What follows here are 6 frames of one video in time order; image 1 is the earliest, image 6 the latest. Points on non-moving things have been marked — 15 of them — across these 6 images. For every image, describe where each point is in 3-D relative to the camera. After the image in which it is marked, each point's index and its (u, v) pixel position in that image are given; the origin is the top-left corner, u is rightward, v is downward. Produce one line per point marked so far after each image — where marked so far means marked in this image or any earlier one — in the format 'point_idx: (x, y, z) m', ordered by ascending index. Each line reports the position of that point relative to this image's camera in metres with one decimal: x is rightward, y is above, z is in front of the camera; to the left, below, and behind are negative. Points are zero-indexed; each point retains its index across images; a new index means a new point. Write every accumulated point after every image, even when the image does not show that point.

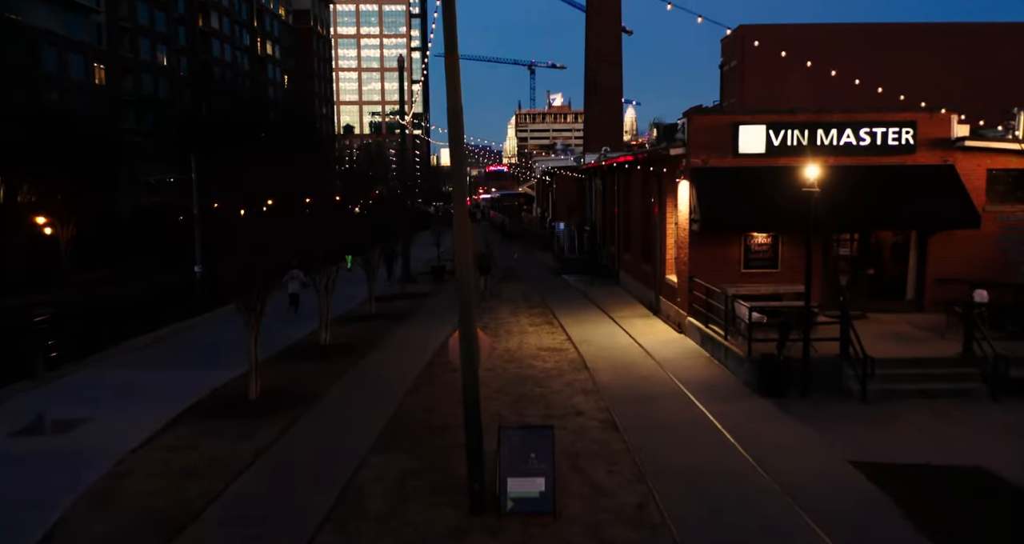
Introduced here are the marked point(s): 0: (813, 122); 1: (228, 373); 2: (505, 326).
0: (+4.5, +2.2, +12.3) m
1: (-3.8, -1.4, +11.1) m
2: (-0.1, -0.9, +14.1) m
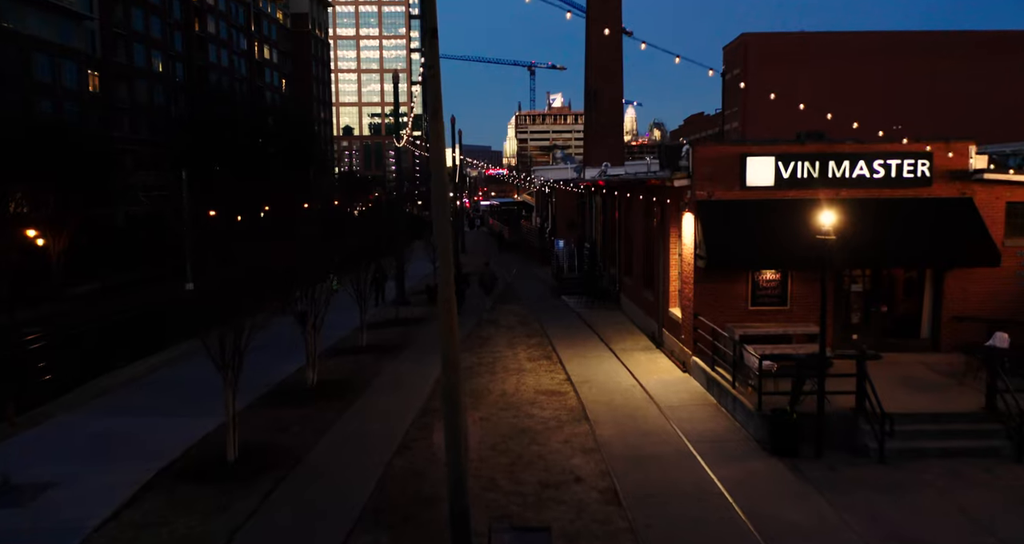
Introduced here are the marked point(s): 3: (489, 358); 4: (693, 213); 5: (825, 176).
0: (+4.4, +1.7, +11.7) m
1: (-3.9, -1.9, +10.5) m
2: (-0.2, -1.5, +13.6) m
3: (-0.4, -1.5, +13.9) m
4: (+2.7, +0.9, +12.1) m
5: (+4.5, +1.4, +11.7) m
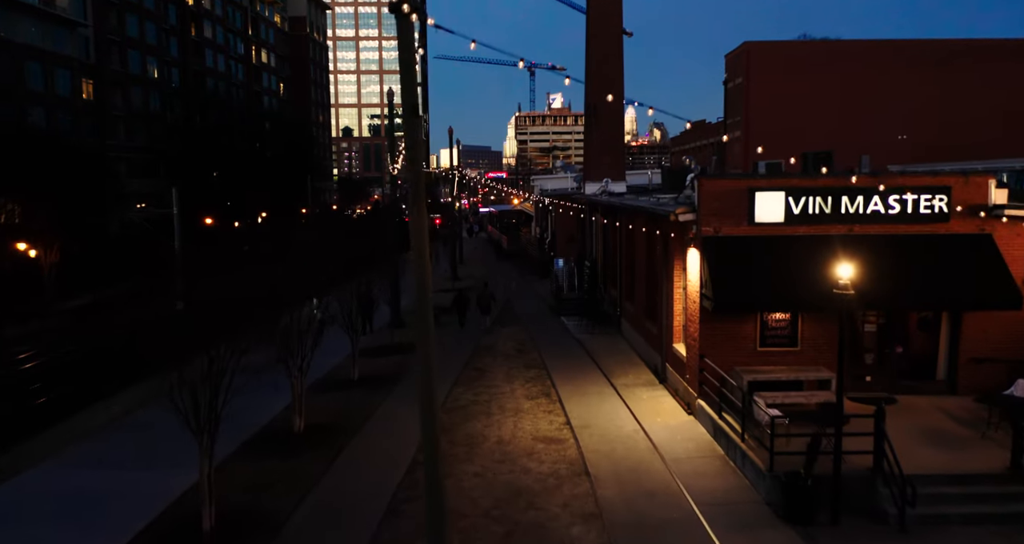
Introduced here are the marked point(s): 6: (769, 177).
0: (+4.4, +1.1, +11.1) m
1: (-3.9, -2.5, +10.0) m
2: (-0.2, -2.0, +13.0) m
3: (-0.4, -2.0, +13.3) m
4: (+2.6, +0.3, +11.5) m
5: (+4.4, +0.8, +11.1) m
6: (+3.5, +1.3, +11.3) m
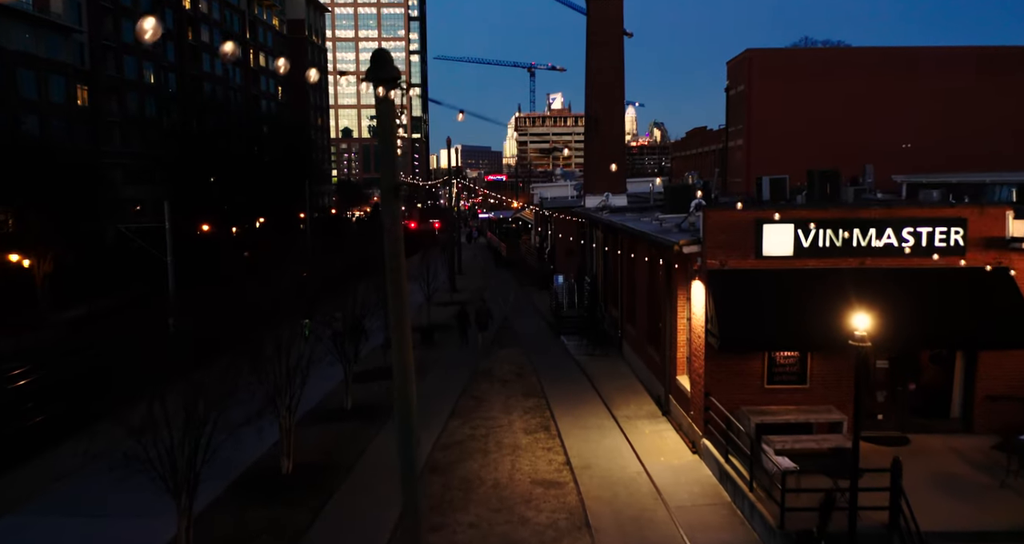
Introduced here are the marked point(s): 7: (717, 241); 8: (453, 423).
0: (+4.3, +0.7, +10.7) m
1: (-4.0, -2.9, +9.5) m
2: (-0.3, -2.5, +12.6) m
3: (-0.5, -2.5, +12.9) m
4: (+2.6, -0.1, +11.1) m
5: (+4.4, +0.4, +10.7) m
6: (+3.5, +0.8, +10.8) m
7: (+2.7, +0.4, +10.8) m
8: (-1.0, -2.4, +13.3) m
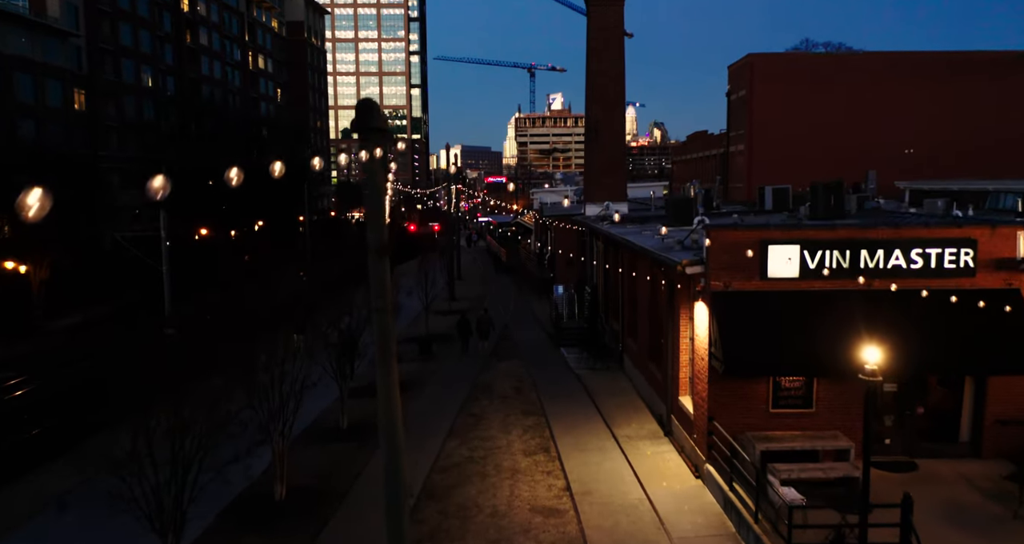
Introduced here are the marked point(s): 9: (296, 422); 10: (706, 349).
0: (+4.3, +0.4, +10.4) m
1: (-4.0, -3.2, +9.3) m
2: (-0.3, -2.8, +12.3) m
3: (-0.5, -2.7, +12.6) m
4: (+2.6, -0.4, +10.8) m
5: (+4.4, +0.1, +10.4) m
6: (+3.5, +0.6, +10.6) m
7: (+2.7, +0.1, +10.6) m
8: (-1.0, -2.7, +13.0) m
9: (-3.7, -2.6, +14.2) m
10: (+2.6, -1.0, +10.8) m
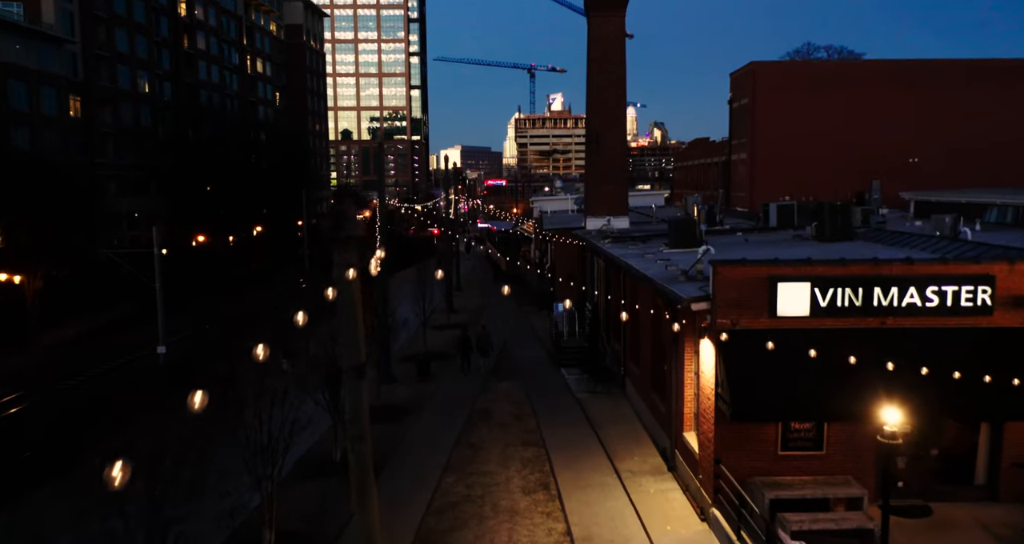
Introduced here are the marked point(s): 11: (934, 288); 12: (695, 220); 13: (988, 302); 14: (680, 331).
0: (+4.3, -0.1, +10.0) m
1: (-4.0, -3.7, +8.9) m
2: (-0.3, -3.2, +11.9) m
3: (-0.5, -3.2, +12.2) m
4: (+2.5, -0.9, +10.4) m
5: (+4.3, -0.4, +10.0) m
6: (+3.5, +0.1, +10.2) m
7: (+2.7, -0.3, +10.2) m
8: (-1.0, -3.2, +12.6) m
9: (-3.7, -3.0, +13.8) m
10: (+2.5, -1.5, +10.4) m
11: (+5.1, -0.2, +10.0) m
12: (+3.6, +1.1, +16.5) m
13: (+5.8, -0.4, +10.0) m
14: (+2.4, -0.9, +12.0) m
